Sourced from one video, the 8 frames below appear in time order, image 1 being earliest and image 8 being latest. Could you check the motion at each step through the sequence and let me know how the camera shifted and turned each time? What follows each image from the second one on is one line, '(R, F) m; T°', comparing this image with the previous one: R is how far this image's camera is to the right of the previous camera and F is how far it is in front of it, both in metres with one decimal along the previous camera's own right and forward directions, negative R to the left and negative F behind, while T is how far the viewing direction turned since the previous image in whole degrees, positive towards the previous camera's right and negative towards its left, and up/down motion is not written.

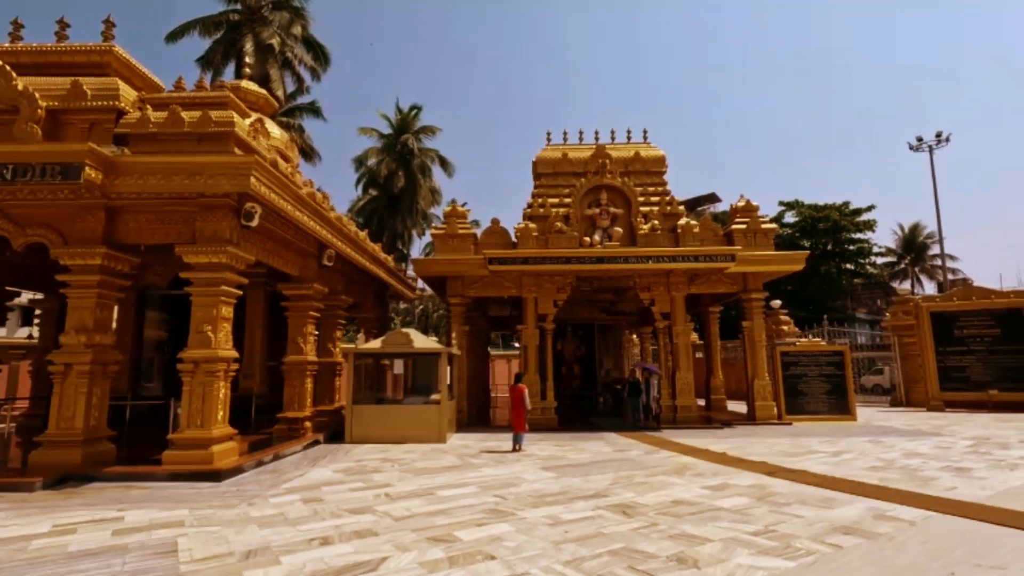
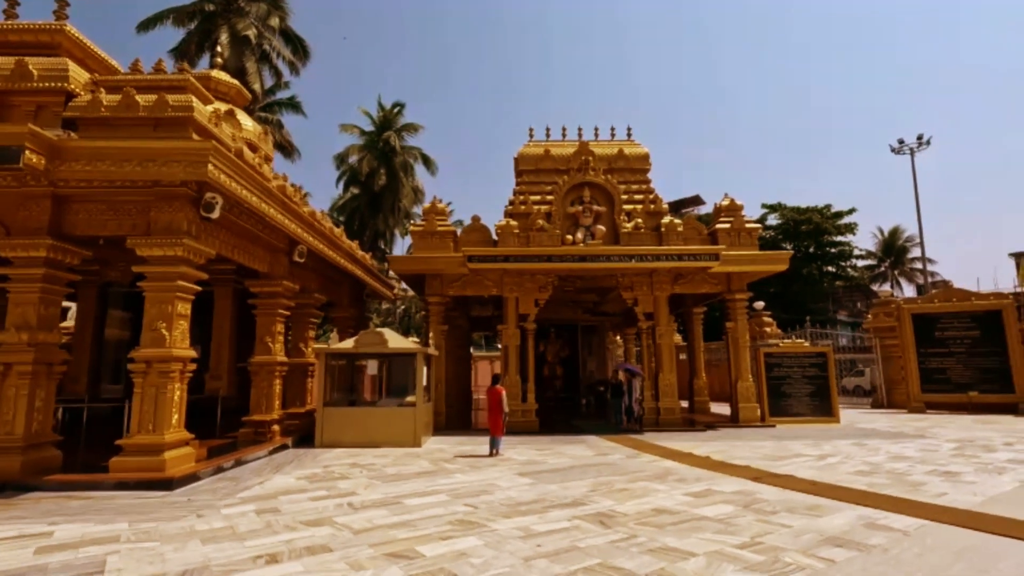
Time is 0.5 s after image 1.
(+0.1, +0.4) m; +2°
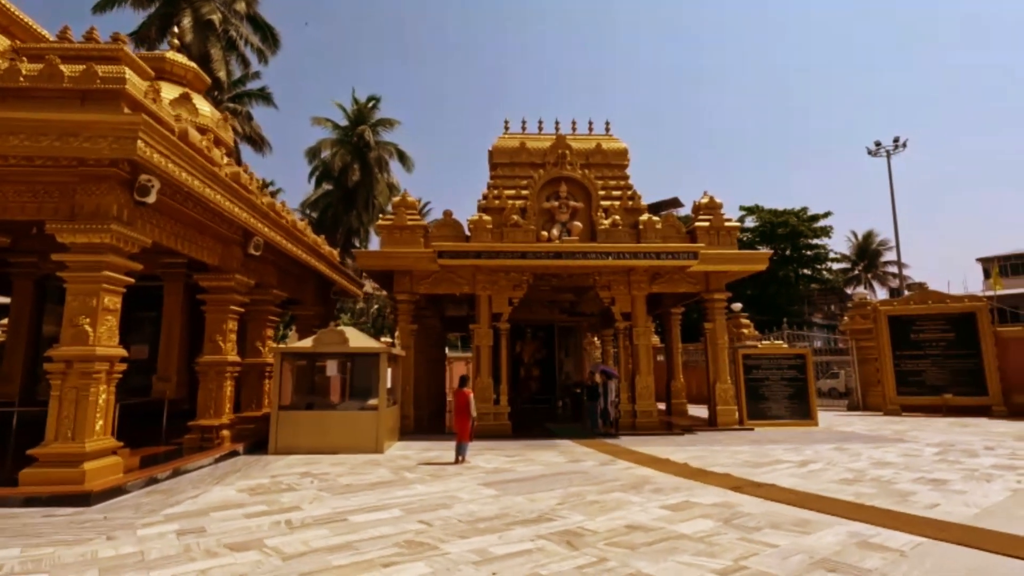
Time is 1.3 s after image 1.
(+0.2, +0.5) m; +2°
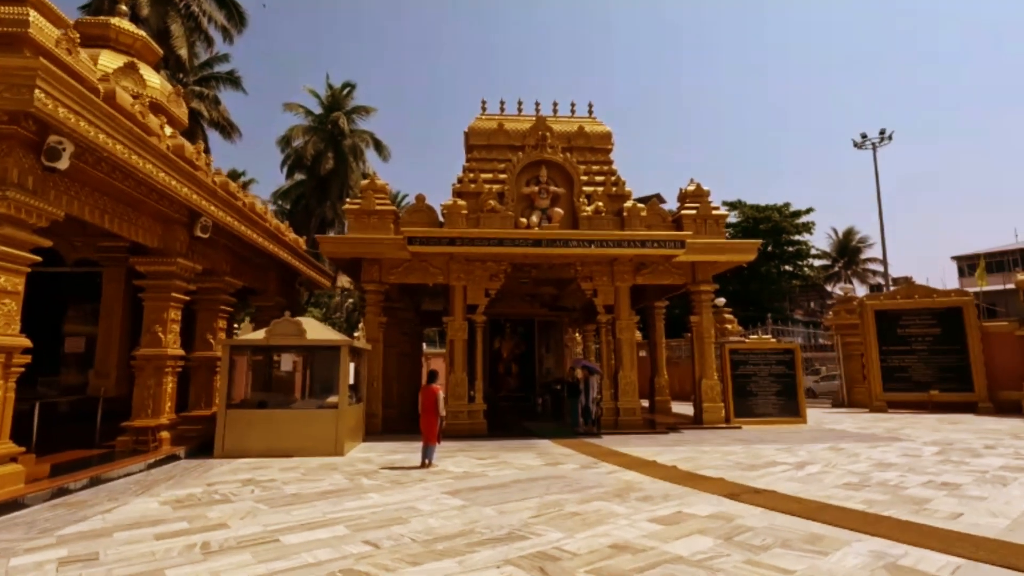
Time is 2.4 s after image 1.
(+0.1, +0.8) m; +2°
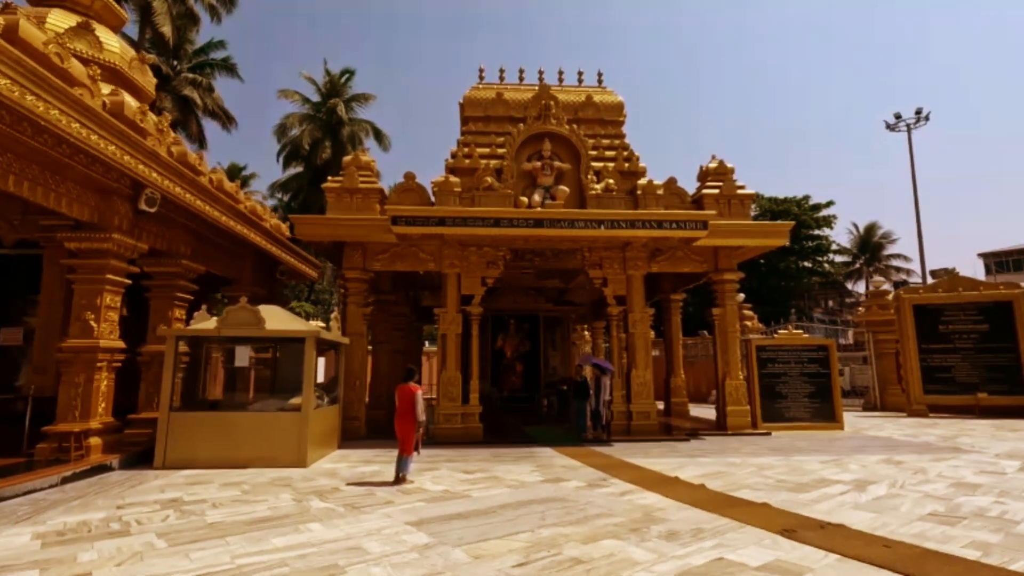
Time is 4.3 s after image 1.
(+0.2, +1.4) m; -1°
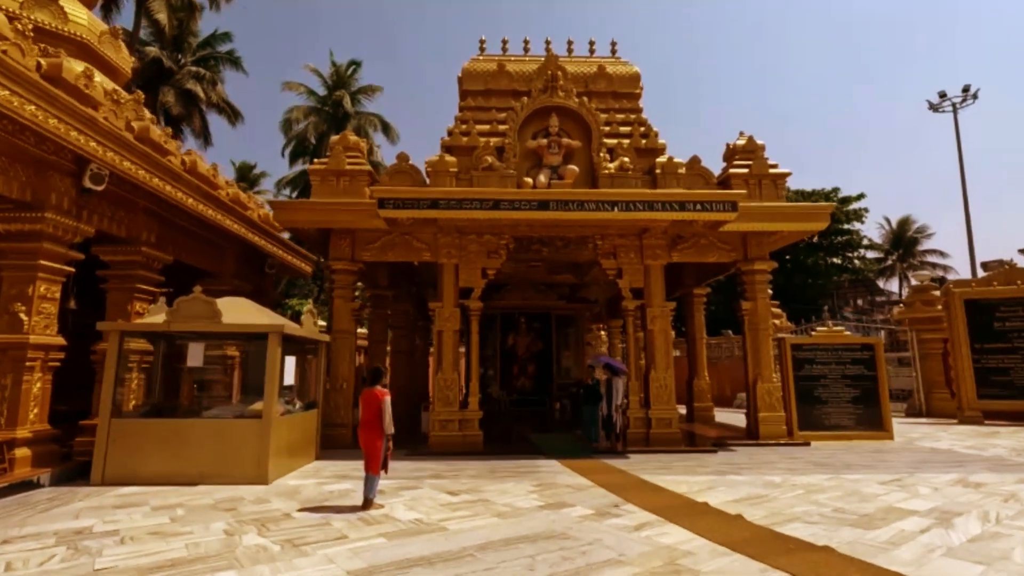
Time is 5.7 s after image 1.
(+0.3, +1.2) m; -2°
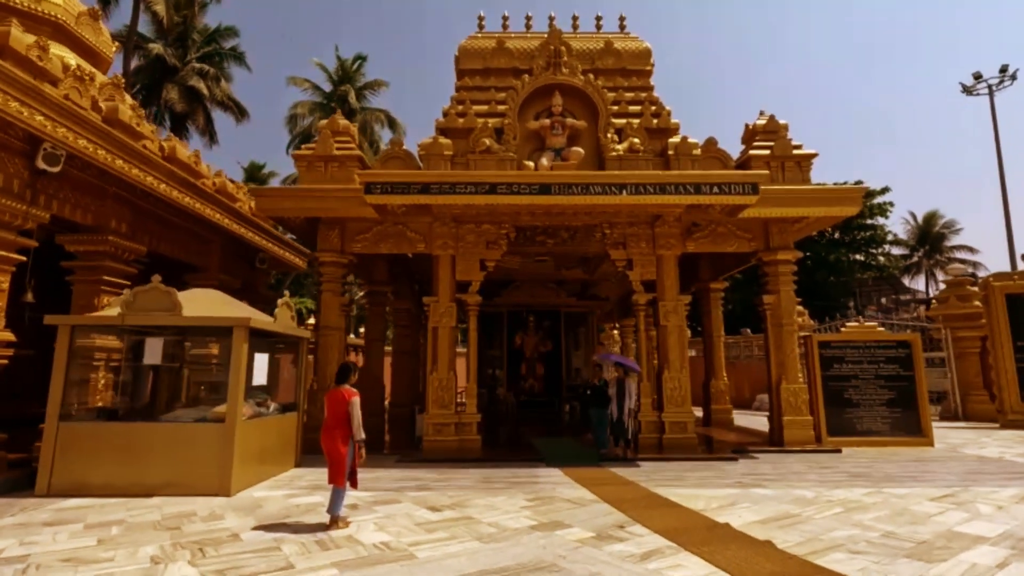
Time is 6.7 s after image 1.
(+0.2, +0.7) m; -2°
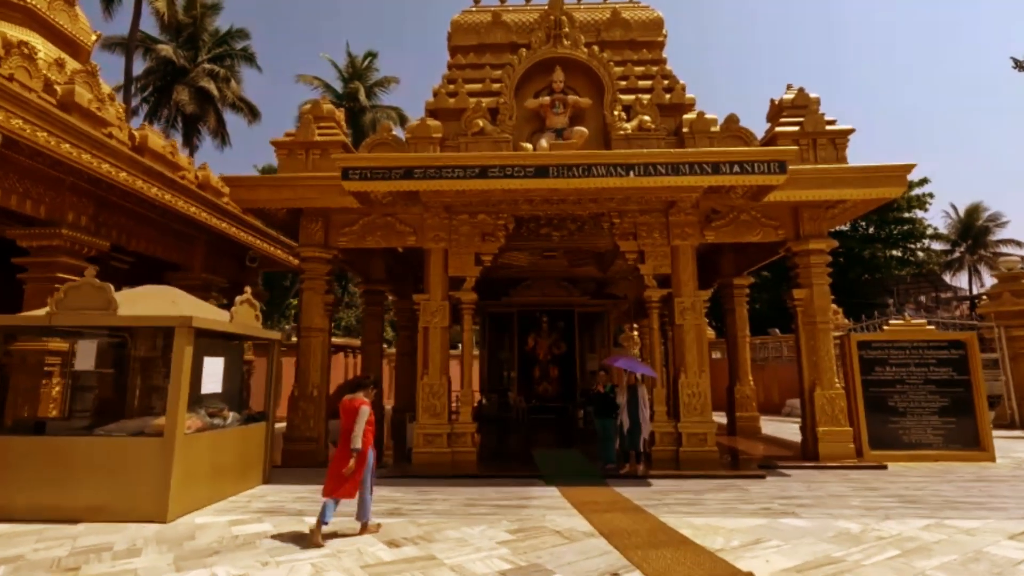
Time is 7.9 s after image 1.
(+0.4, +0.9) m; -3°
